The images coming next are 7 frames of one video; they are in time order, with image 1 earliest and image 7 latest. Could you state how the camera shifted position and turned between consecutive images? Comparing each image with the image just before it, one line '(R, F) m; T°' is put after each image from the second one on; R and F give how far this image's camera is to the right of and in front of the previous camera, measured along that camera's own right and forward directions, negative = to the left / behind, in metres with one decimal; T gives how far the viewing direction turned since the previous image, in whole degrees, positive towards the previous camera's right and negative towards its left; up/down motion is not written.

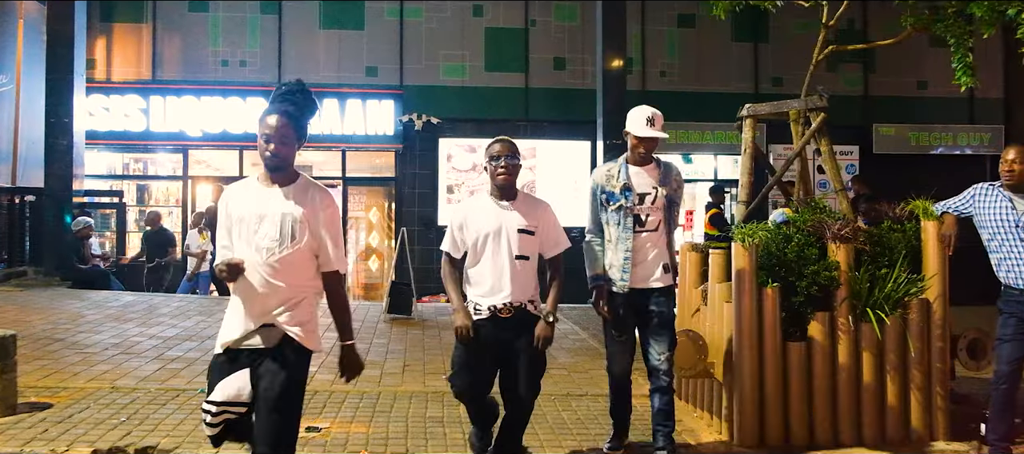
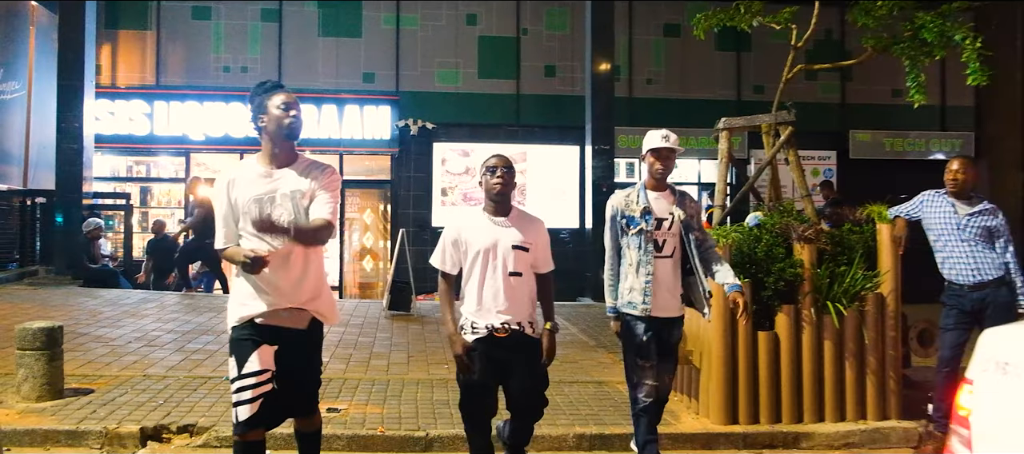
(-0.1, -0.6) m; +1°
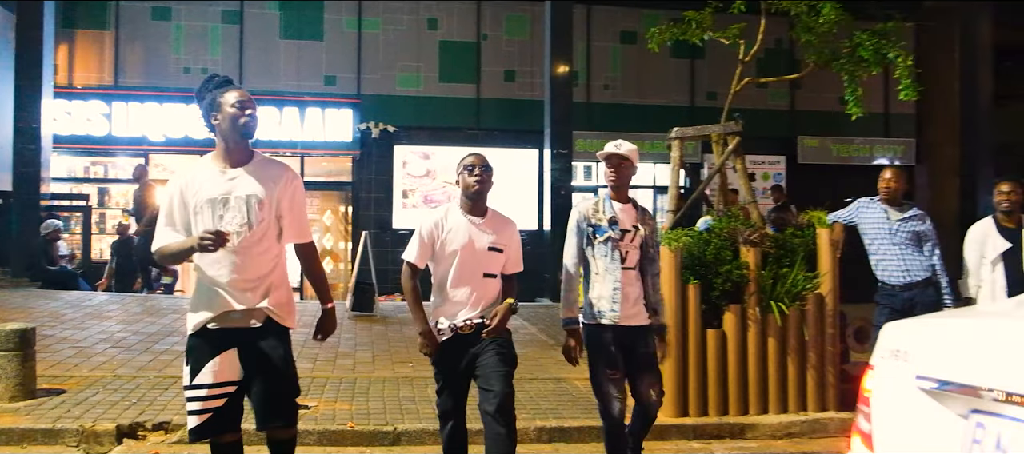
(0.0, -0.3) m; +3°
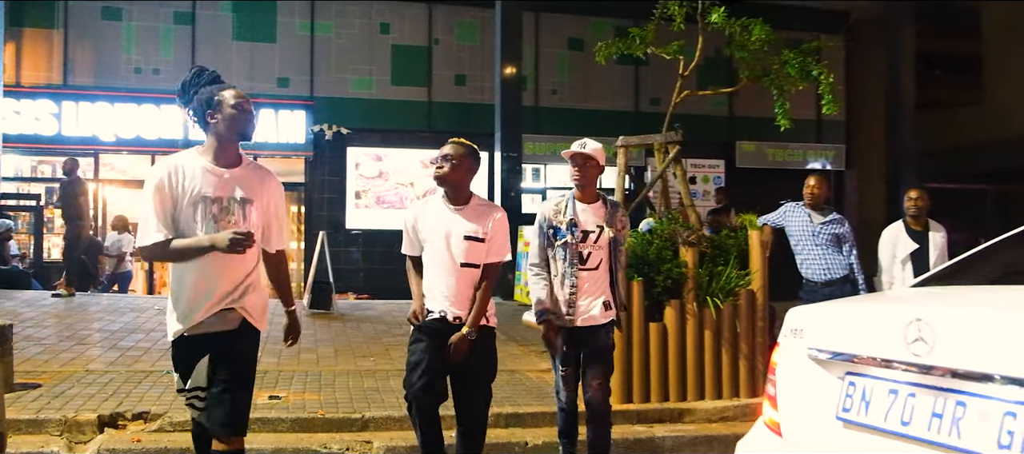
(-0.1, -0.5) m; +4°
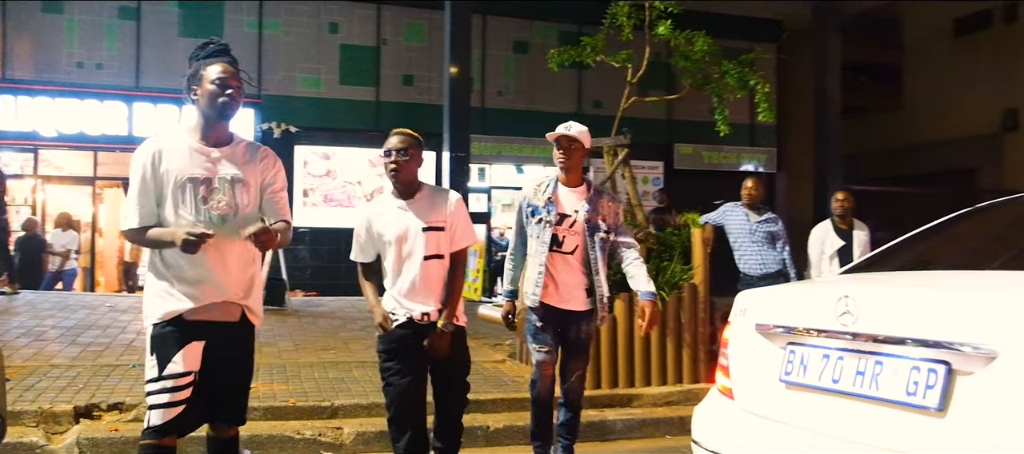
(-0.2, -0.4) m; +4°
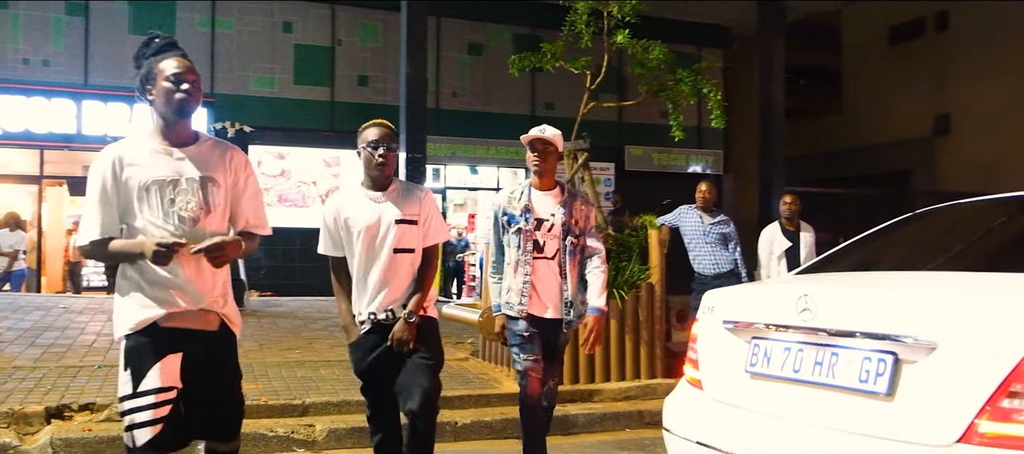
(-0.2, -0.2) m; +4°
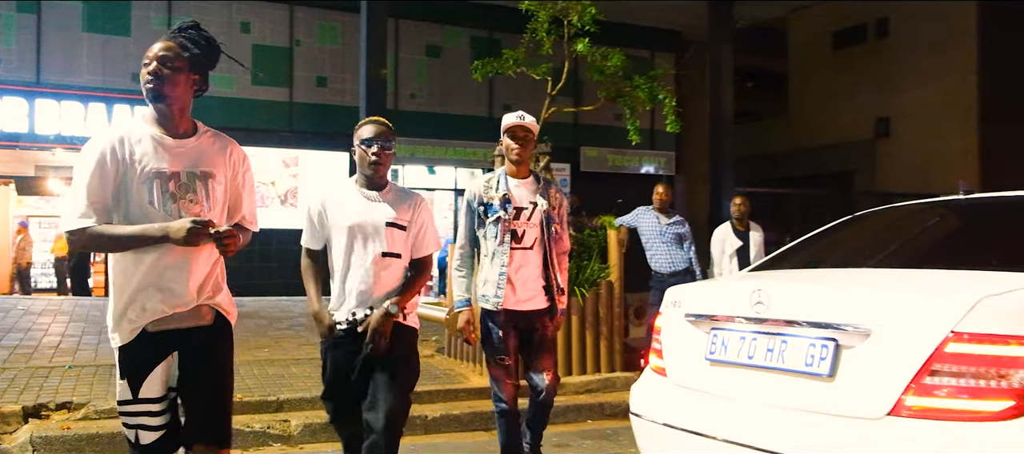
(-0.1, -0.3) m; +3°
